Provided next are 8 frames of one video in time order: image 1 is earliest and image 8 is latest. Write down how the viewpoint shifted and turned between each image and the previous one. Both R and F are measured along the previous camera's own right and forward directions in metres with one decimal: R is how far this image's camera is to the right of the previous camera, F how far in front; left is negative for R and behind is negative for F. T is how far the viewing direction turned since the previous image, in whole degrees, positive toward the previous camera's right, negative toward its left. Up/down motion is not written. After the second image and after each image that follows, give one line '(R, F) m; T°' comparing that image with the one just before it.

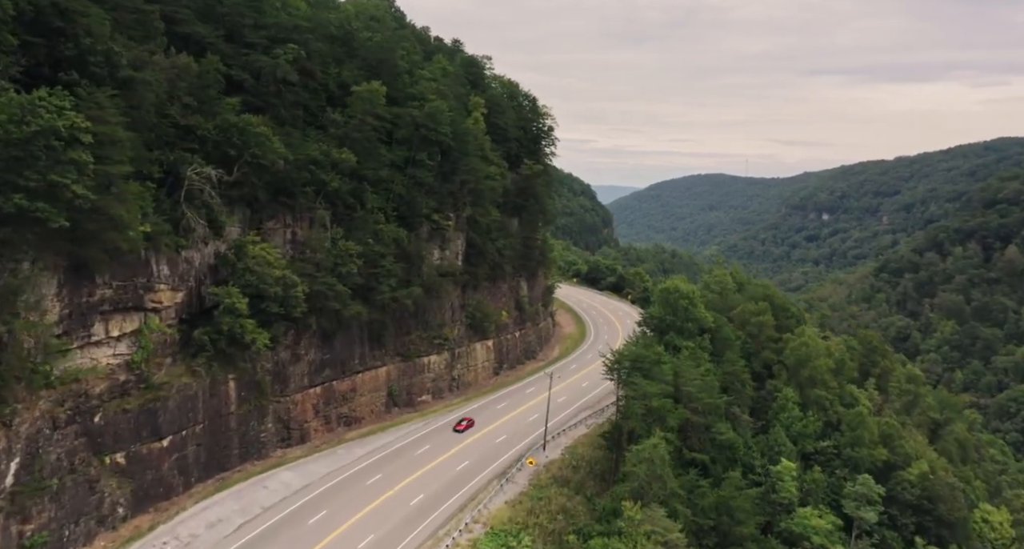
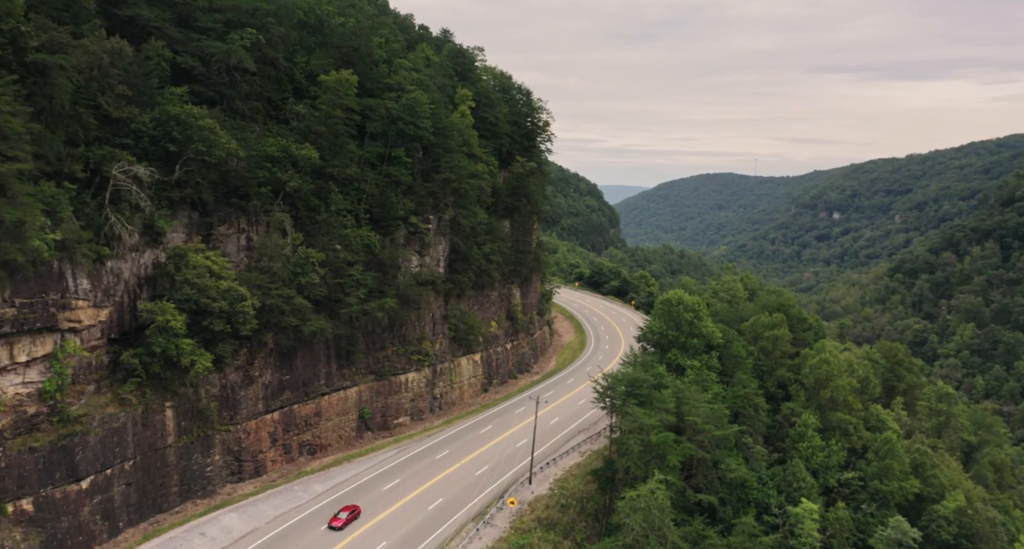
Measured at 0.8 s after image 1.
(+1.3, +4.9) m; -1°
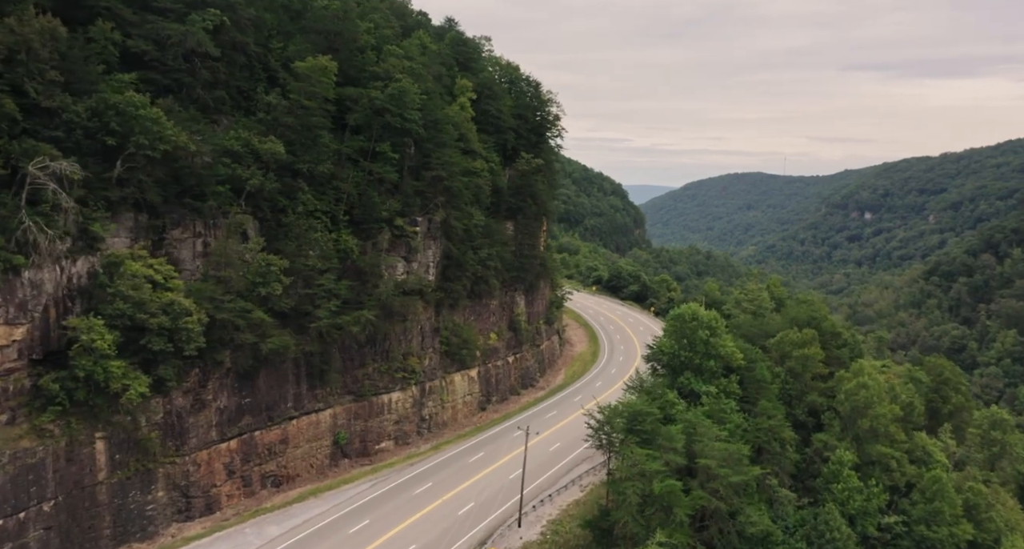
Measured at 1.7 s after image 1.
(+1.6, +4.8) m; -2°
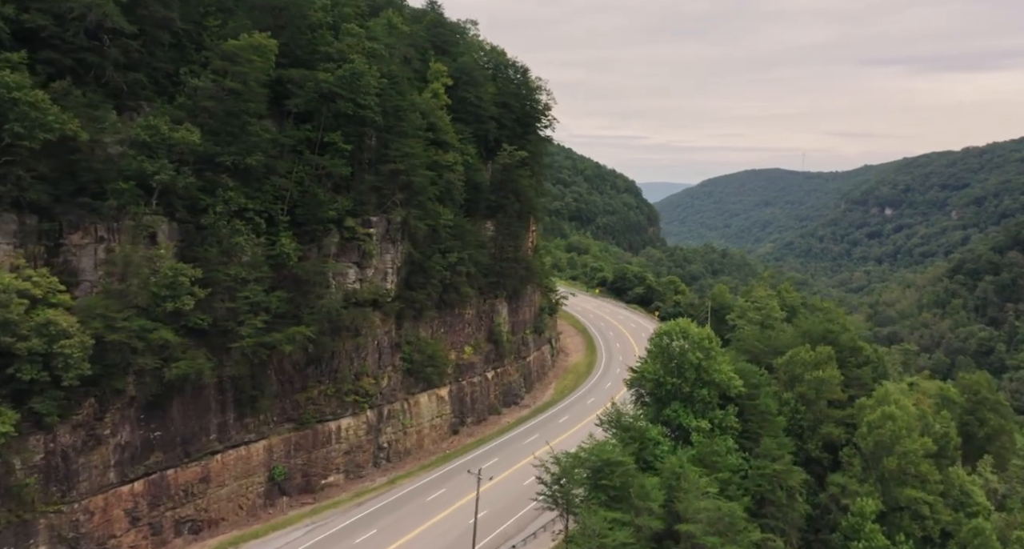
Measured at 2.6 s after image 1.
(+2.3, +5.5) m; -1°
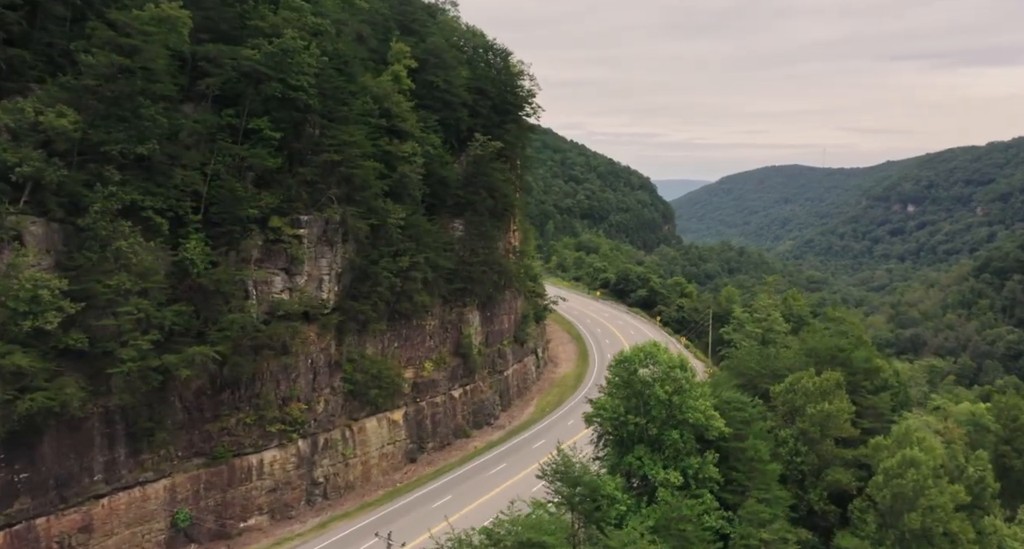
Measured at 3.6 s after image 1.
(+2.6, +5.3) m; -1°
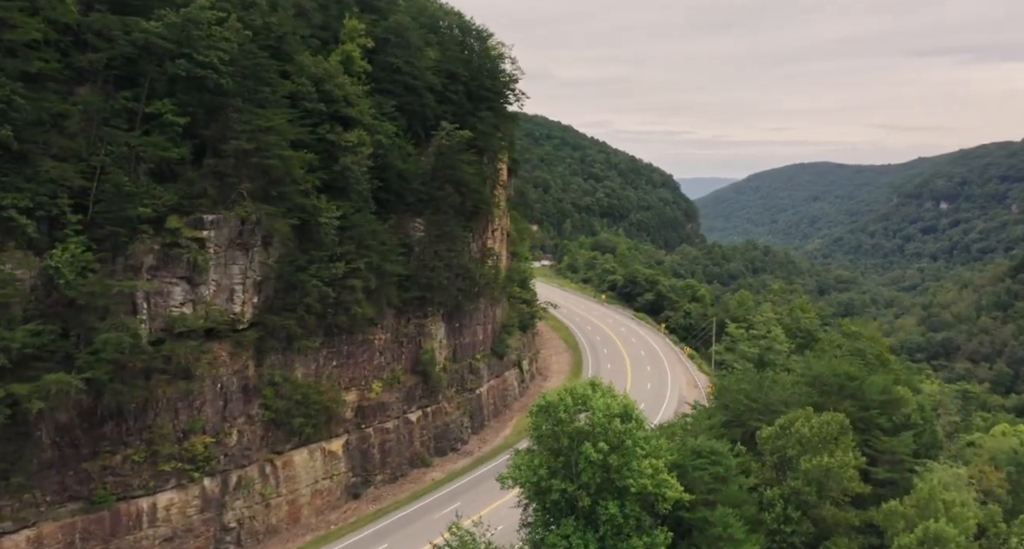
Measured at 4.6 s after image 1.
(+2.8, +5.2) m; -2°
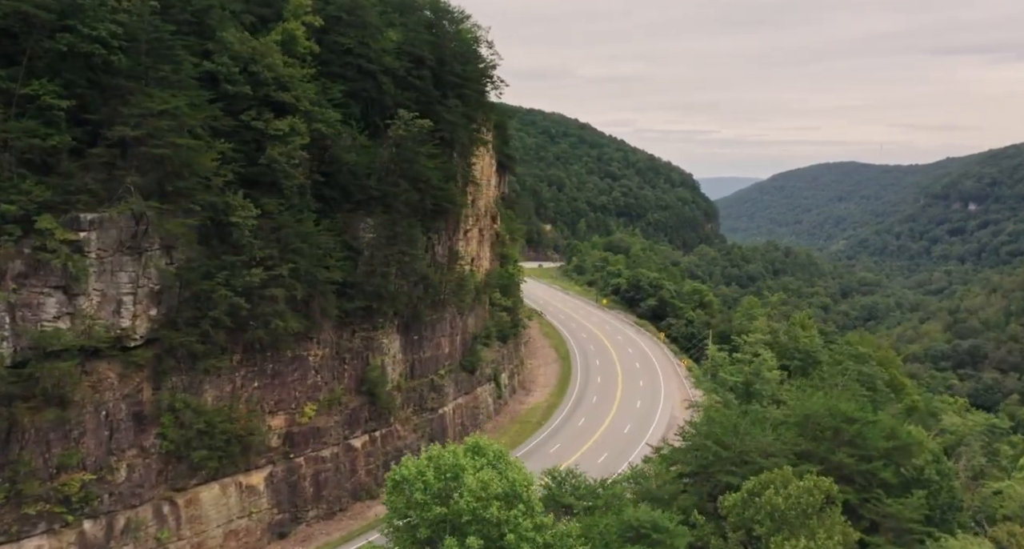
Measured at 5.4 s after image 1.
(+2.6, +4.4) m; -2°
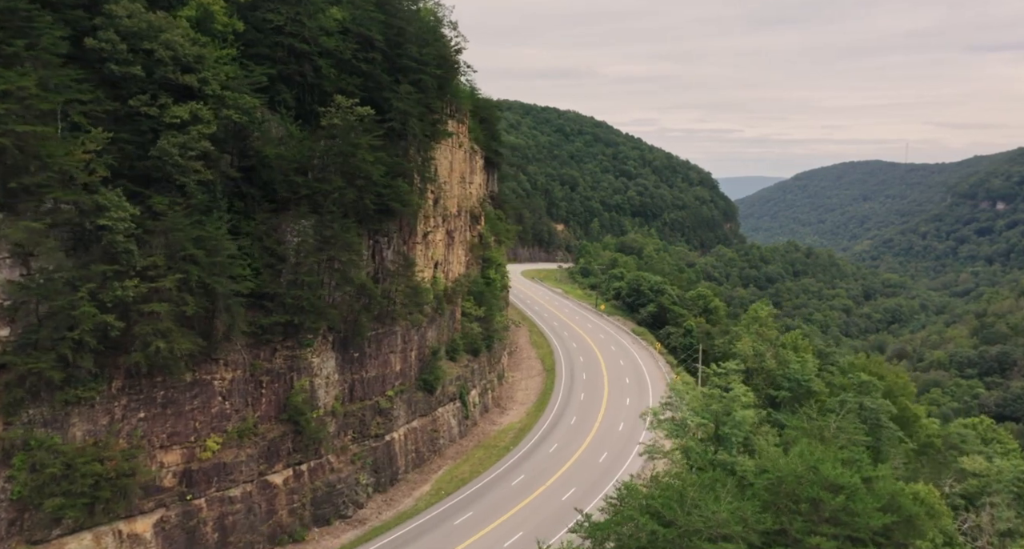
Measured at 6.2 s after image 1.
(+2.7, +4.4) m; -2°
